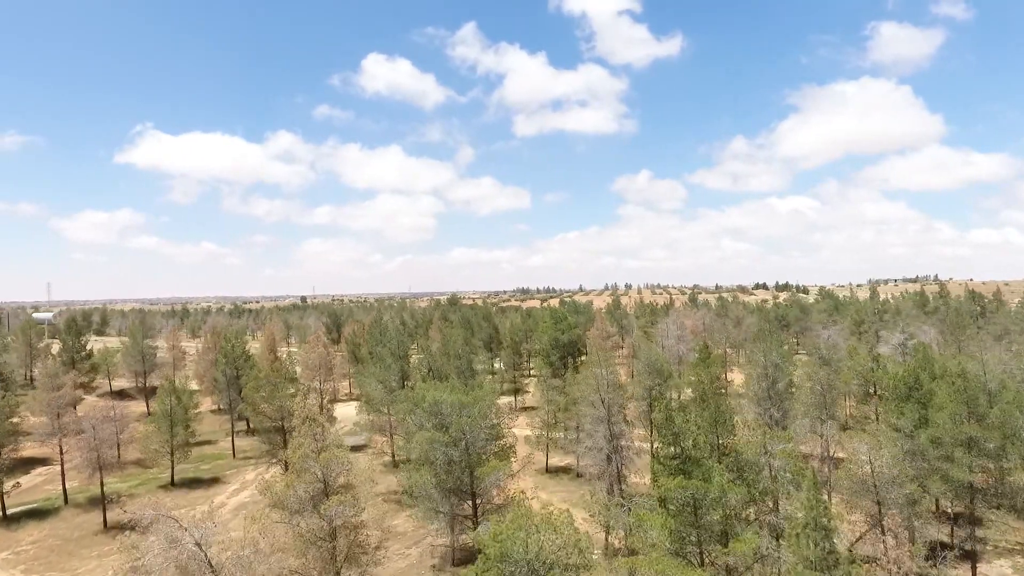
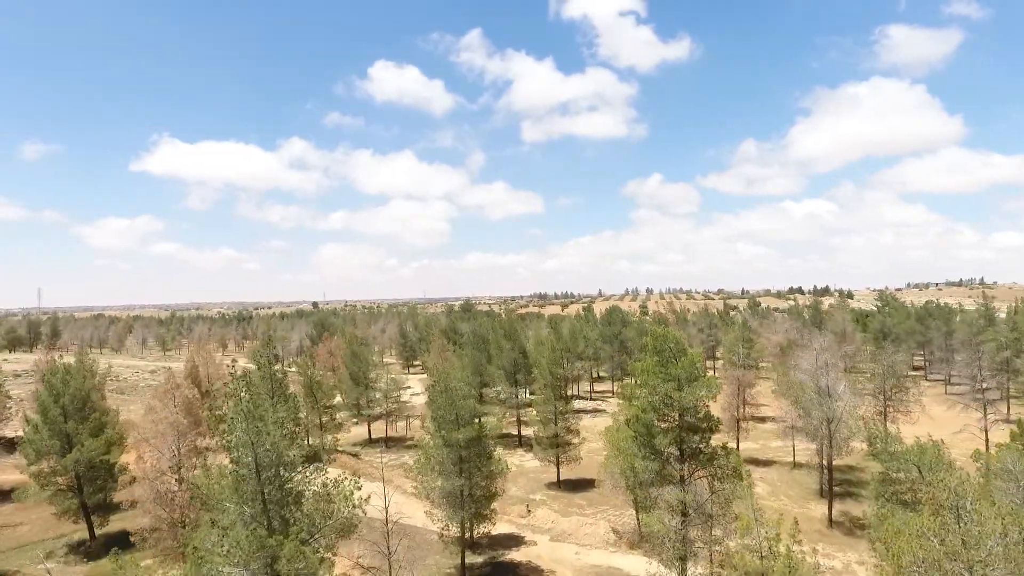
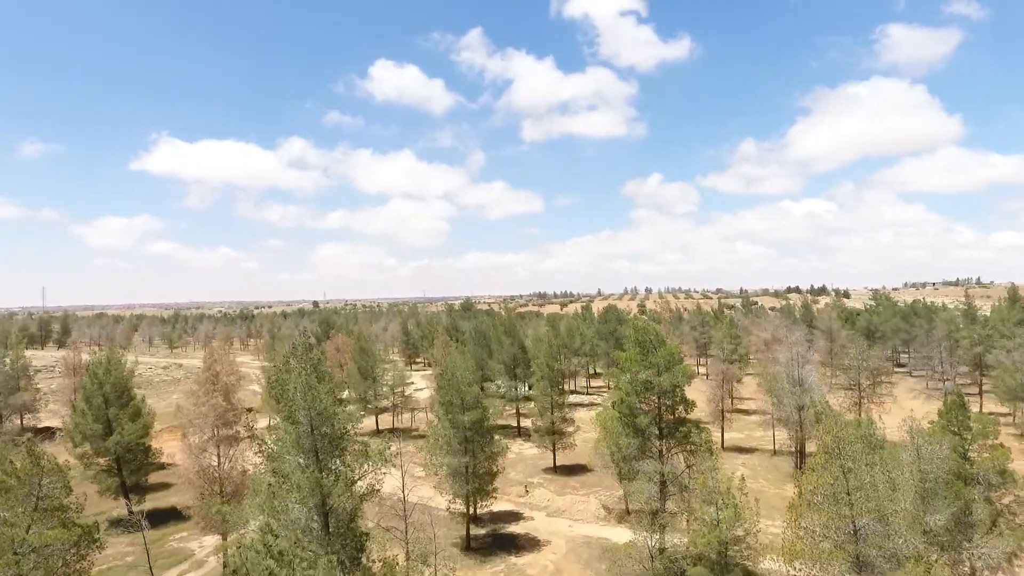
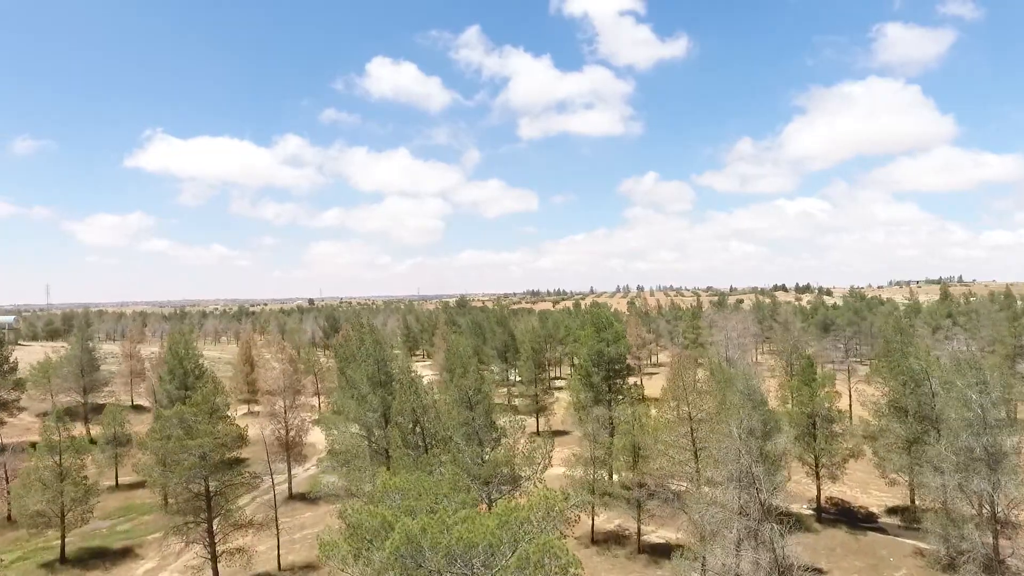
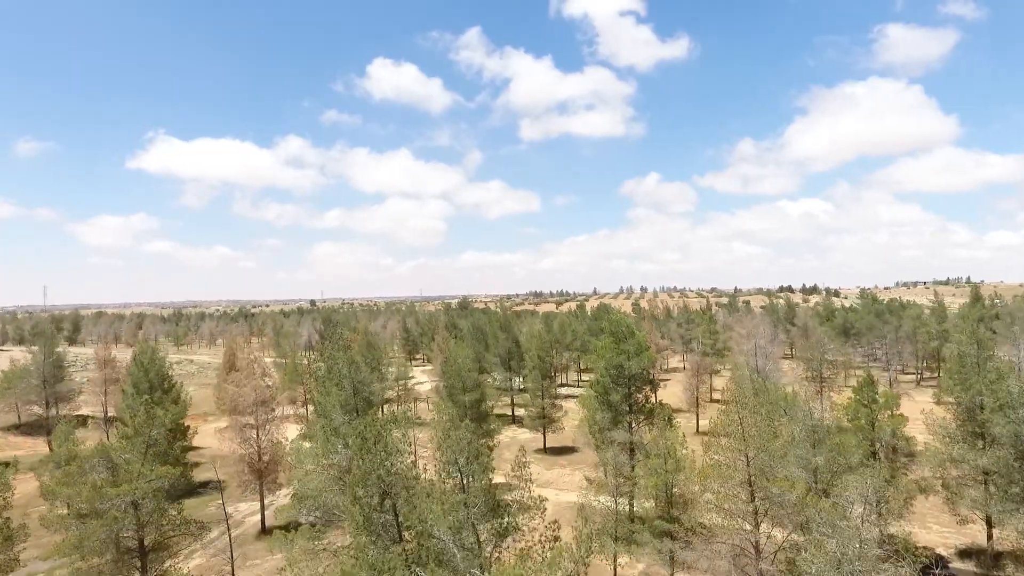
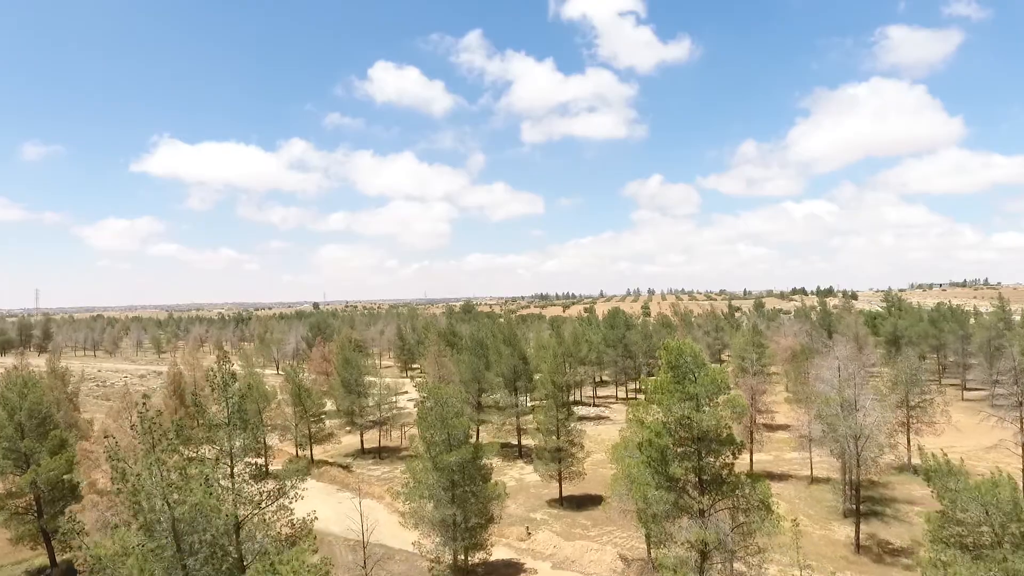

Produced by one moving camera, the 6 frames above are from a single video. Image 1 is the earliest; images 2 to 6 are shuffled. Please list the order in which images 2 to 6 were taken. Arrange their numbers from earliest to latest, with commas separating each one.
4, 5, 3, 2, 6
